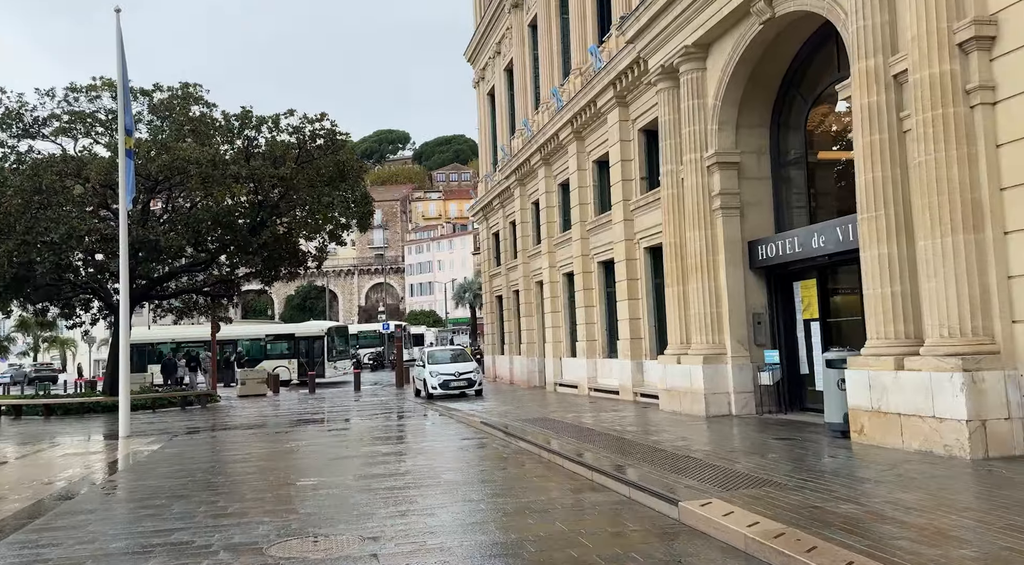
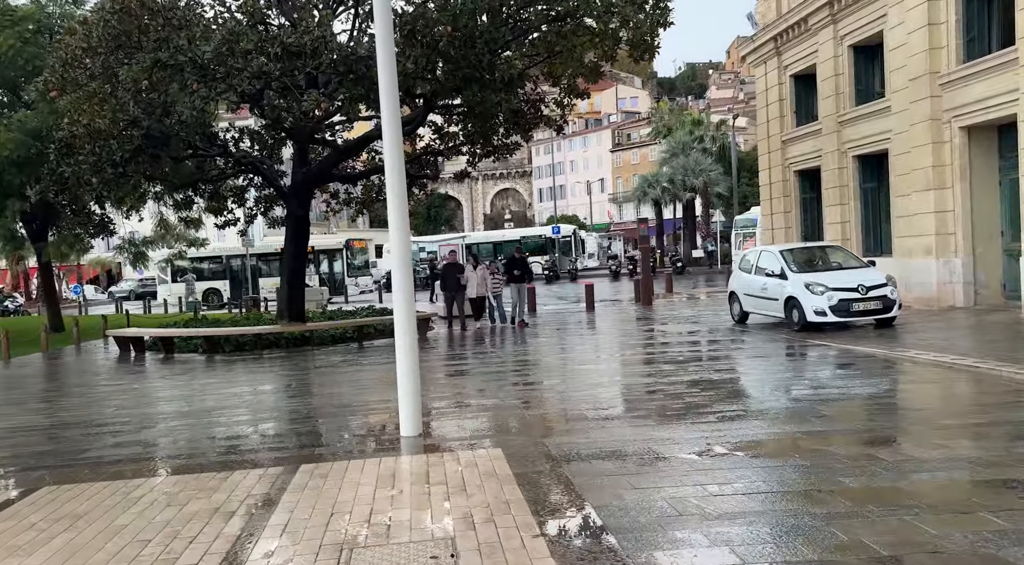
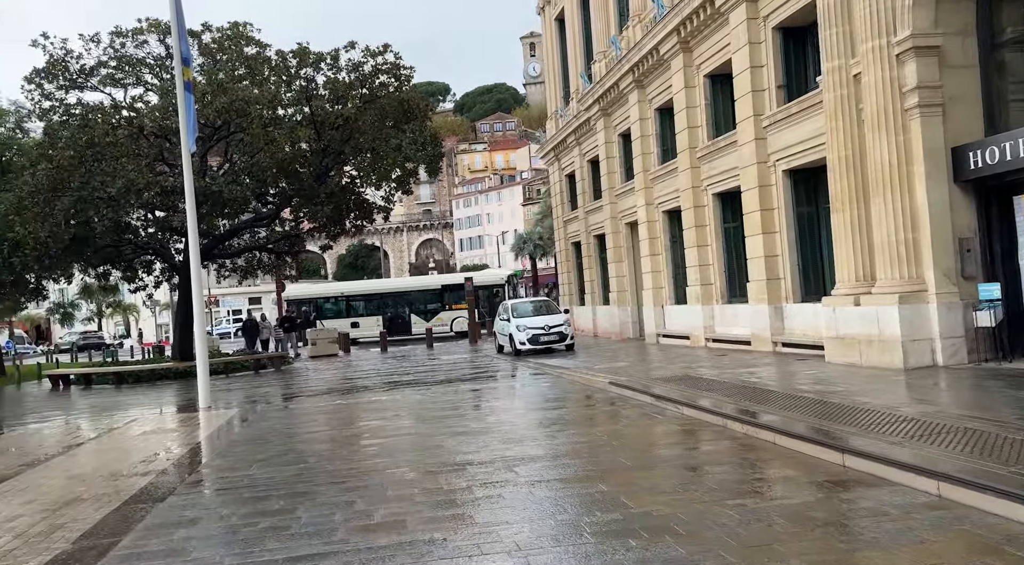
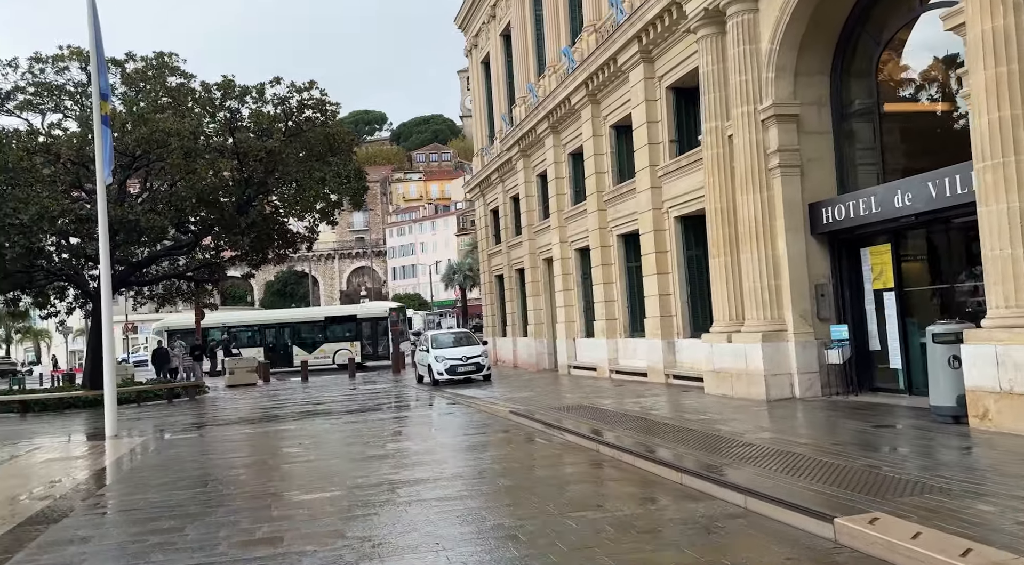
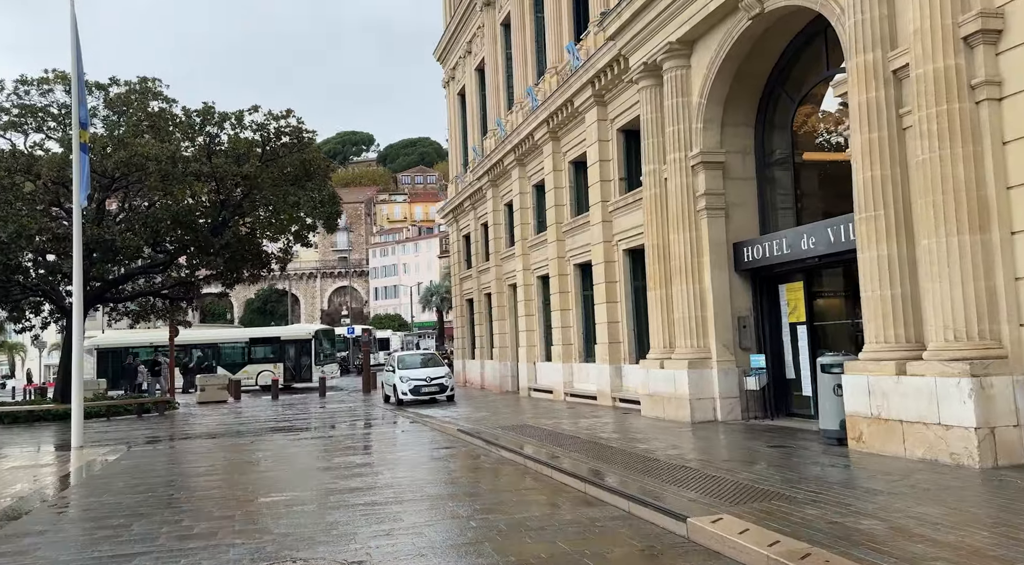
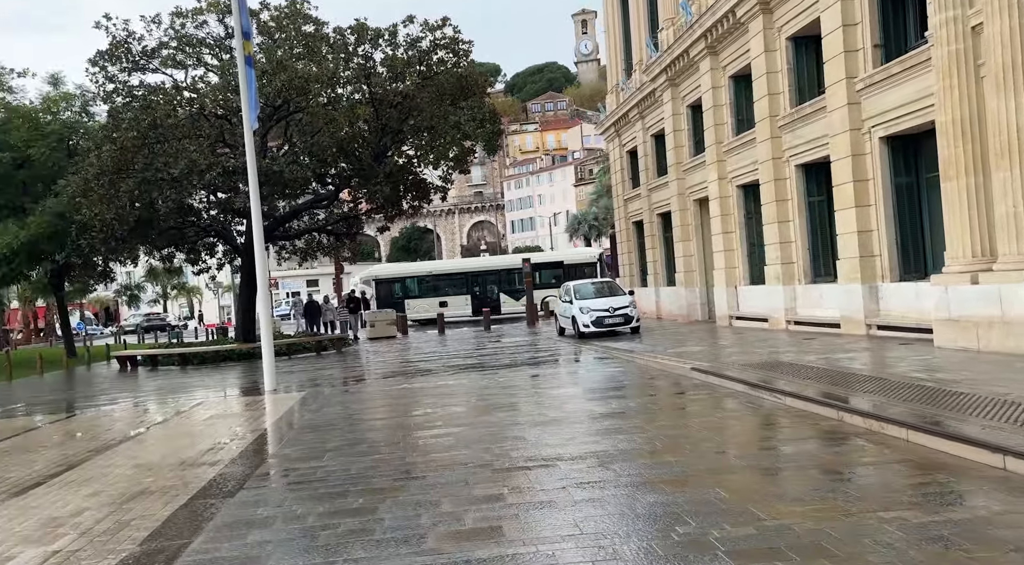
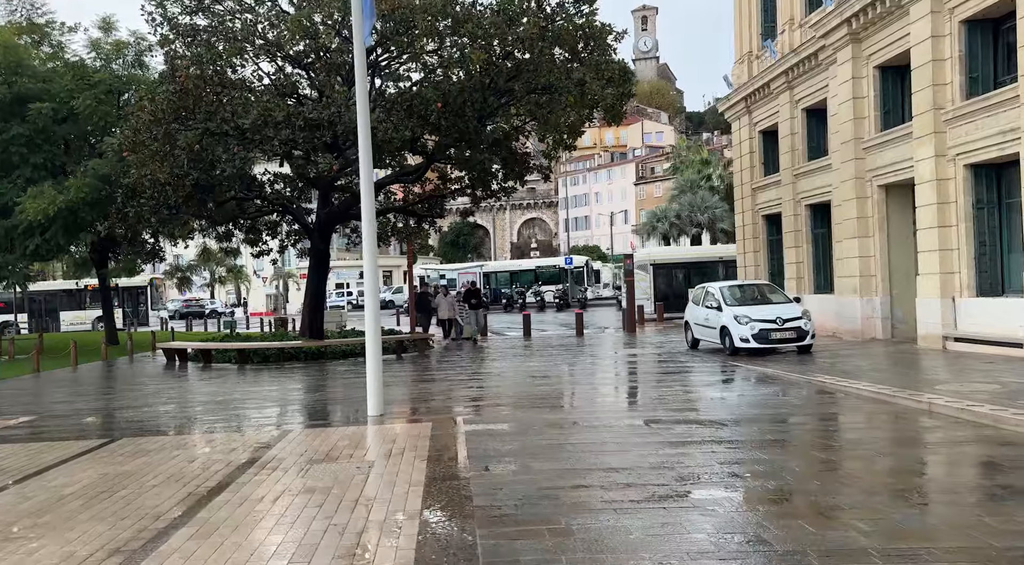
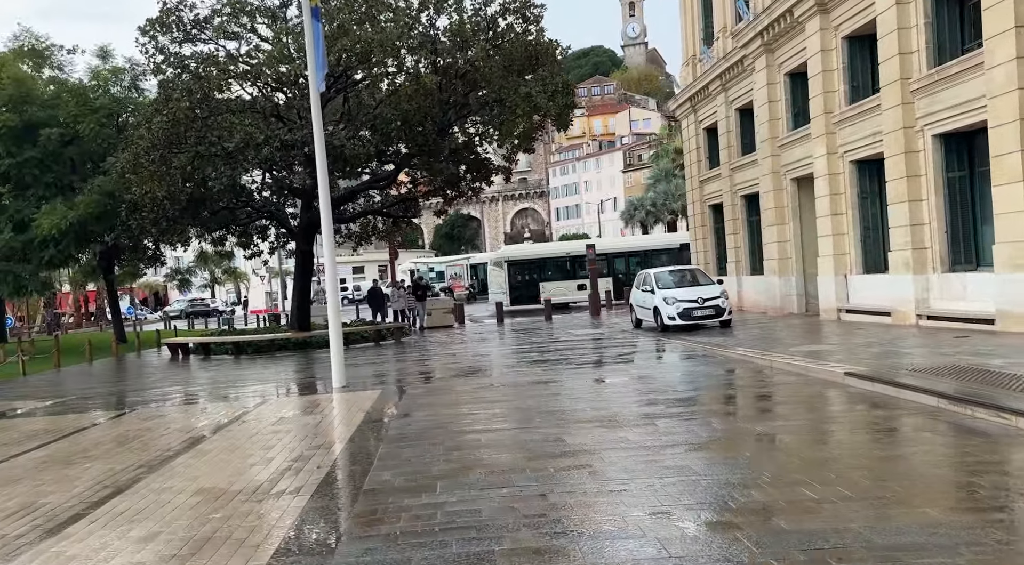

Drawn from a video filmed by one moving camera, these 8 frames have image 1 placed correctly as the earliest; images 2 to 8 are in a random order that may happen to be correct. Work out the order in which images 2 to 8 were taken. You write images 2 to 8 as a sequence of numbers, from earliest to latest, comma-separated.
5, 4, 3, 6, 8, 7, 2
